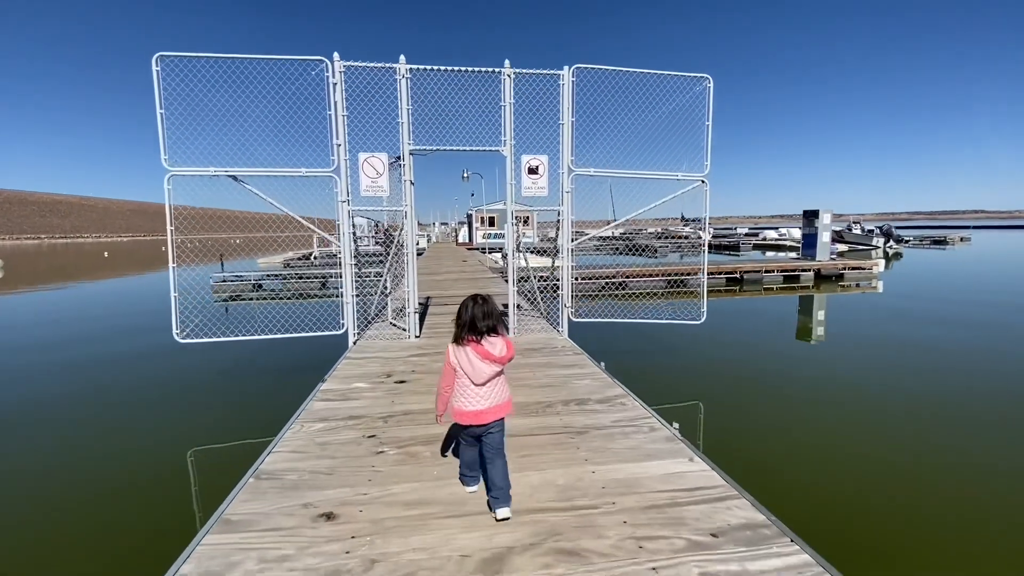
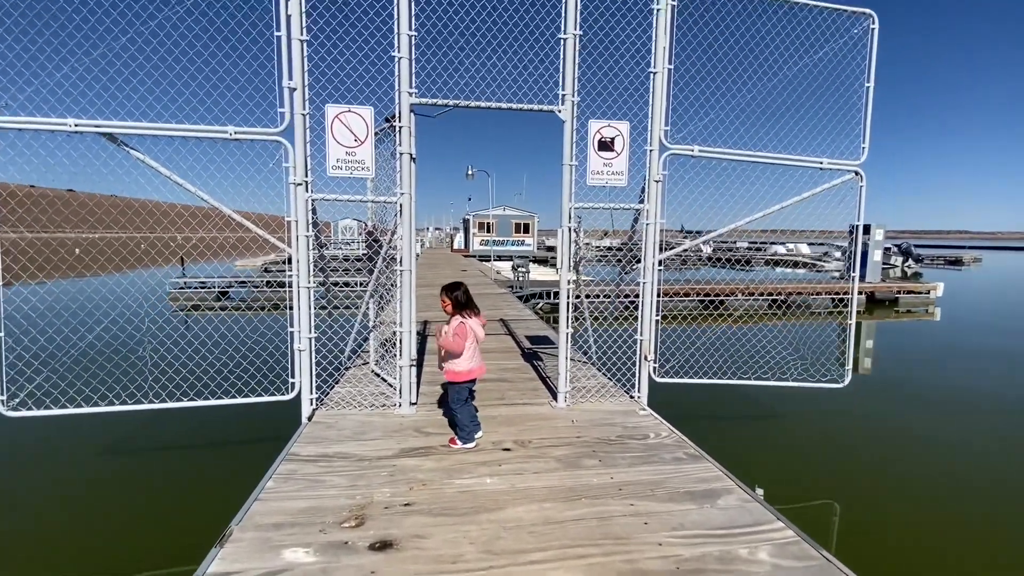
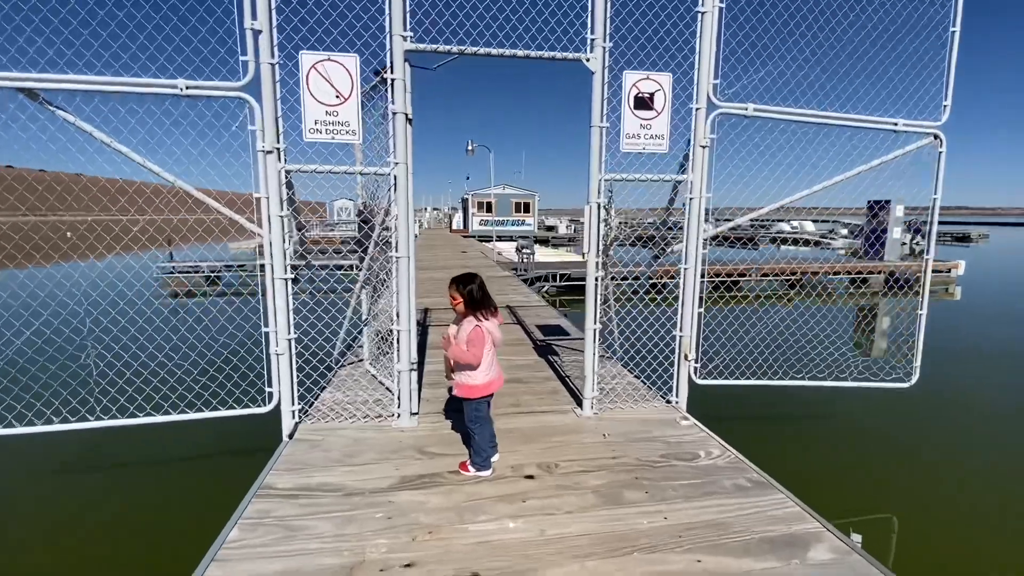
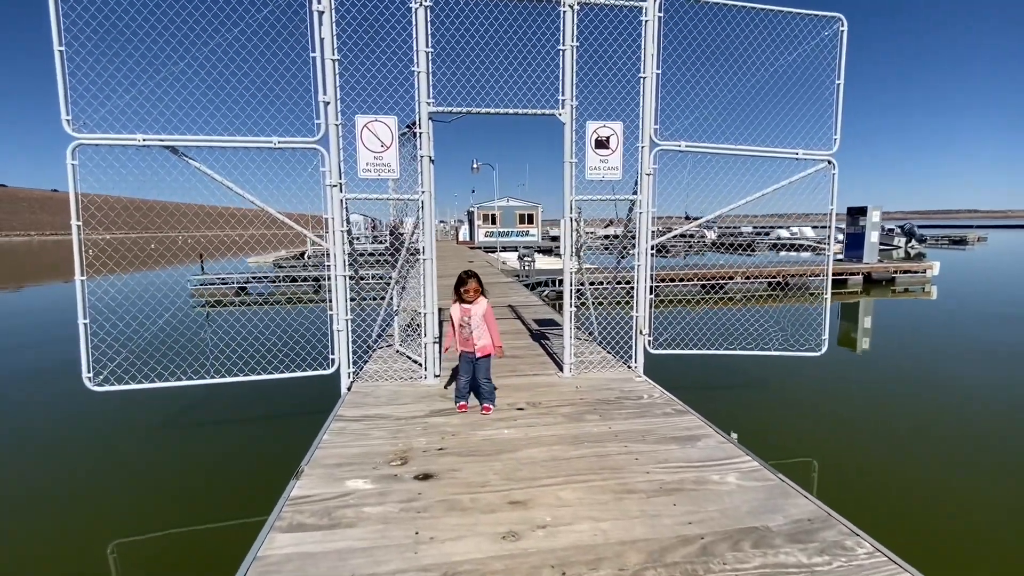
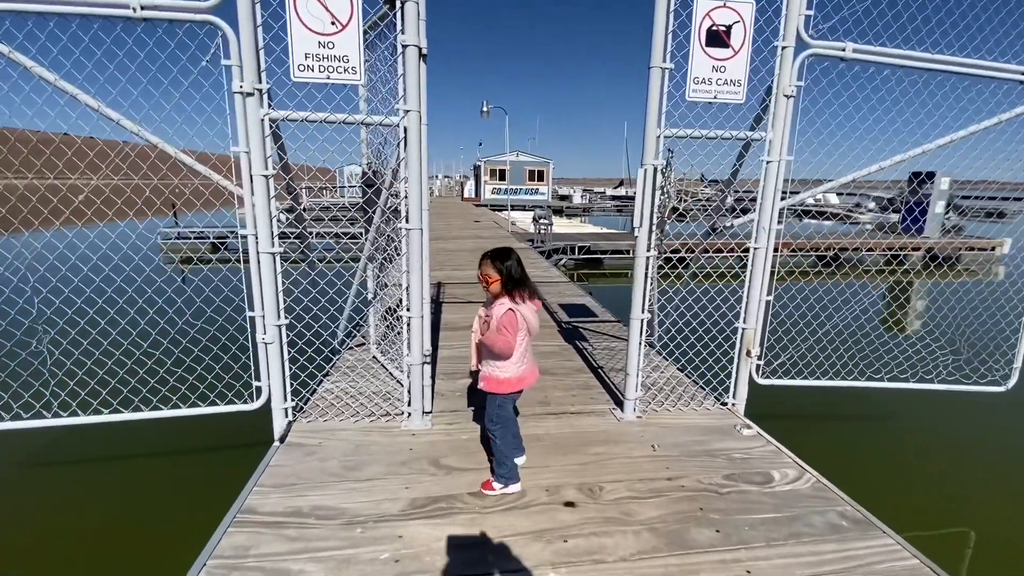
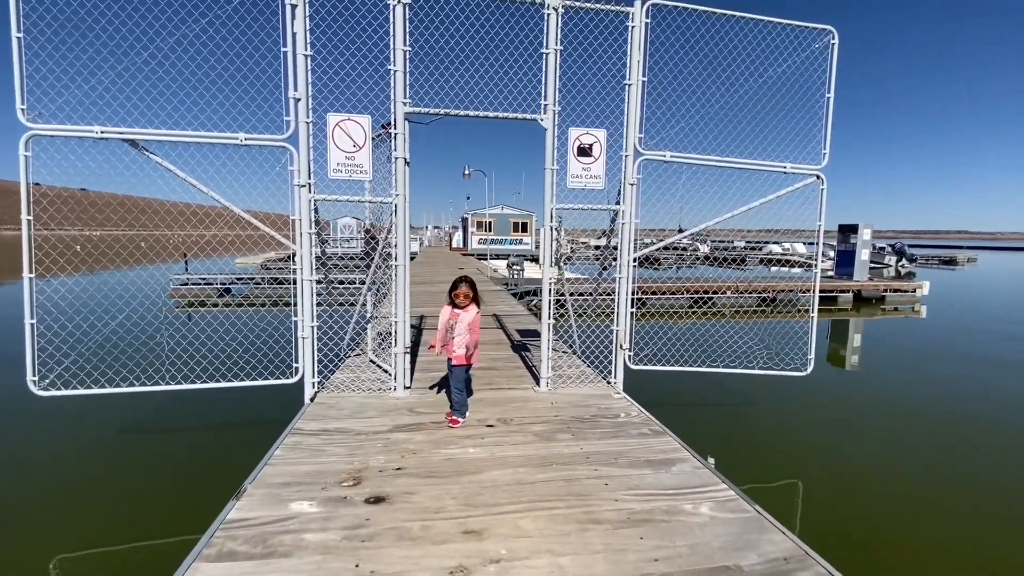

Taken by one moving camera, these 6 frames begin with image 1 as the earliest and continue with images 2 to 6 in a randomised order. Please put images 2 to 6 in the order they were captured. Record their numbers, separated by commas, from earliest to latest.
4, 6, 2, 3, 5
